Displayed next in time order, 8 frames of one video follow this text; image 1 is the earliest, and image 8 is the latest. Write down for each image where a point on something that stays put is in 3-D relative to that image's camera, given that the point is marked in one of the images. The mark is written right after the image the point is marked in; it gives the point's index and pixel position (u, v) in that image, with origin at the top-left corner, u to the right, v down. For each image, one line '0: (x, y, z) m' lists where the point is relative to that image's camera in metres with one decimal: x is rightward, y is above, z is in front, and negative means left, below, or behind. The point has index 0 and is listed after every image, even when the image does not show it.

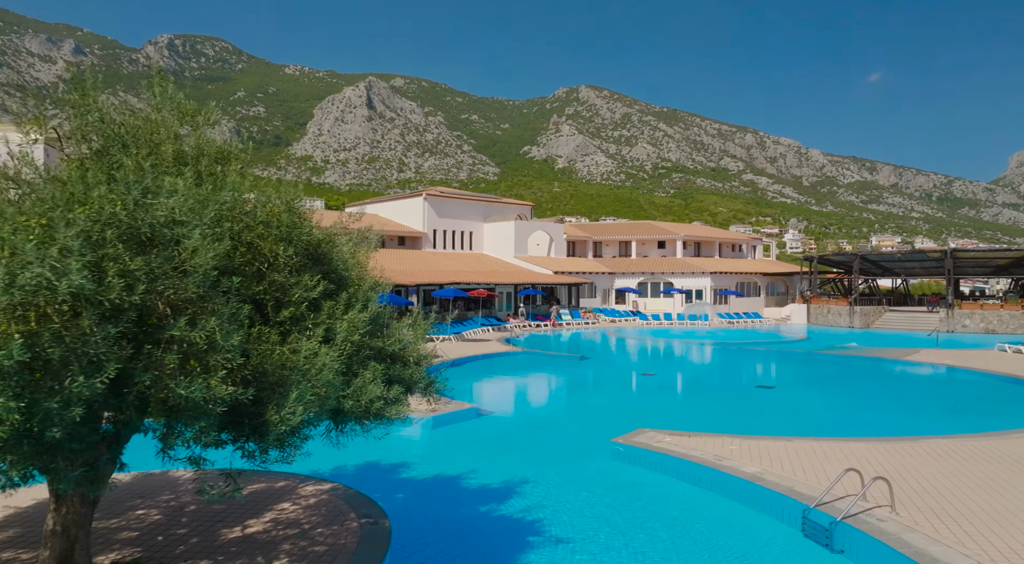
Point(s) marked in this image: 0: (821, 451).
0: (+4.3, -2.4, +9.7) m
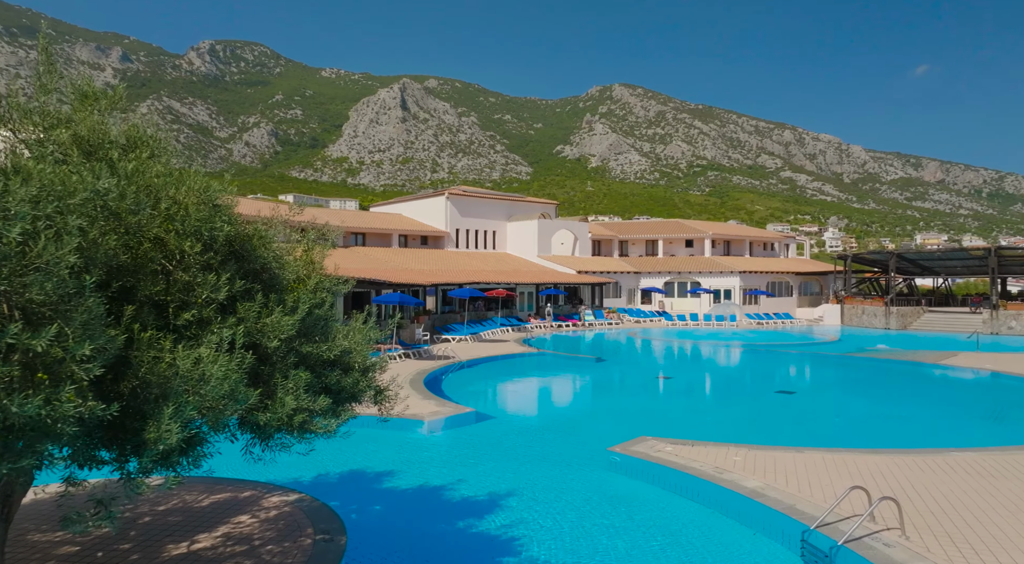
0: (+4.1, -2.4, +9.0) m
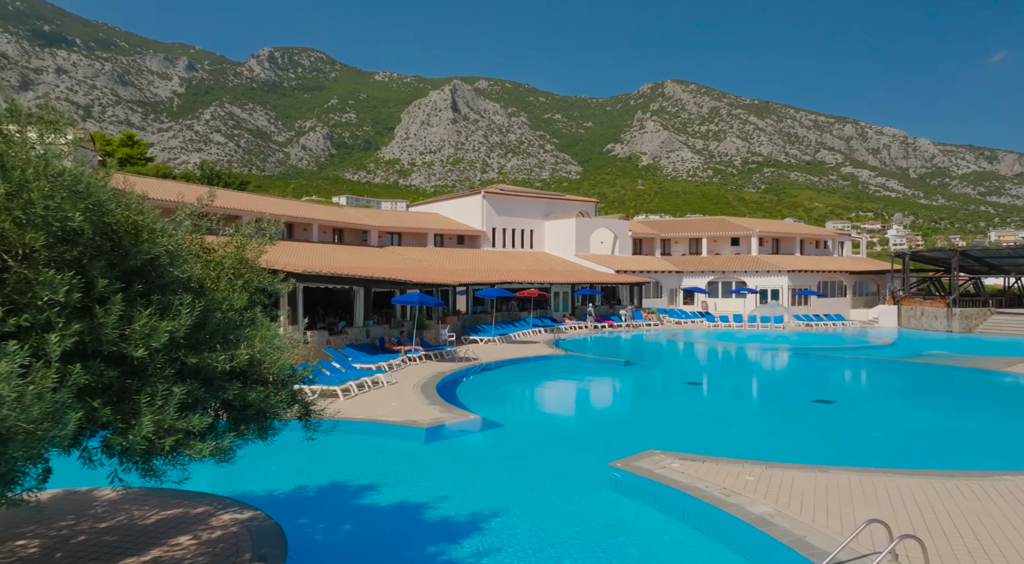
0: (+3.9, -2.4, +8.0) m
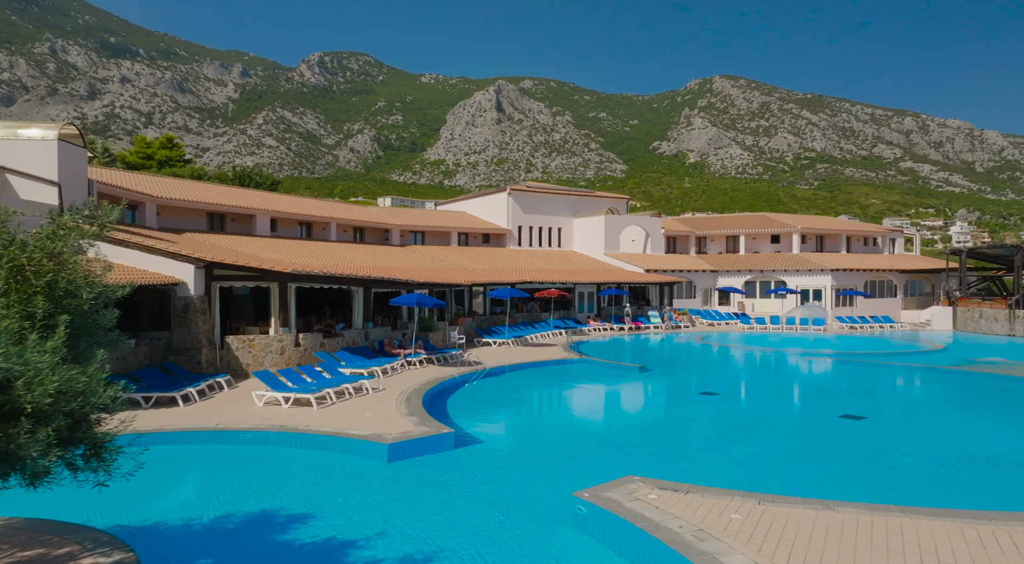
0: (+3.3, -2.3, +6.5) m
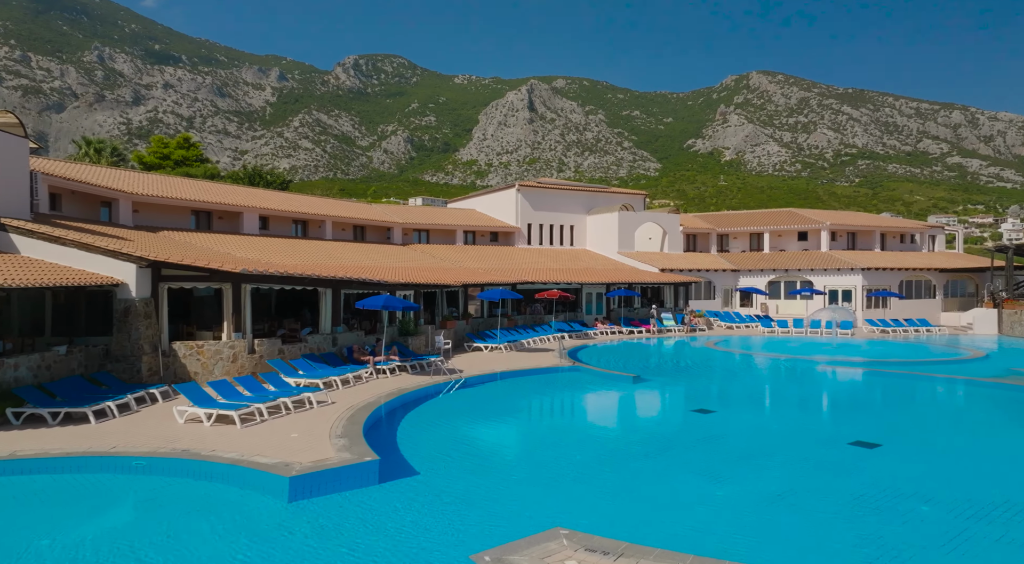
0: (+2.2, -2.4, +4.7) m
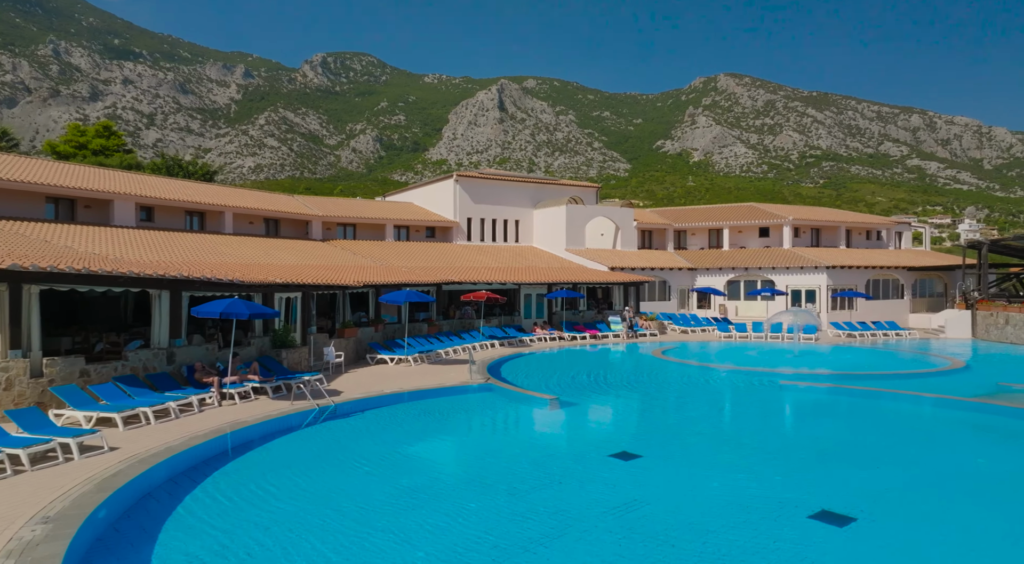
0: (+0.5, -2.4, +1.2) m
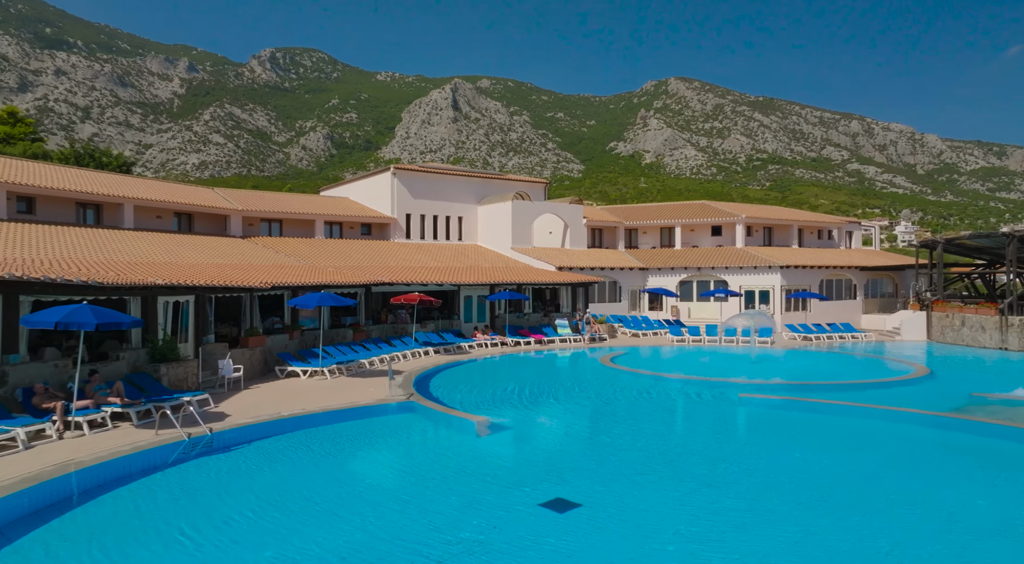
0: (0.0, -2.4, -1.0) m
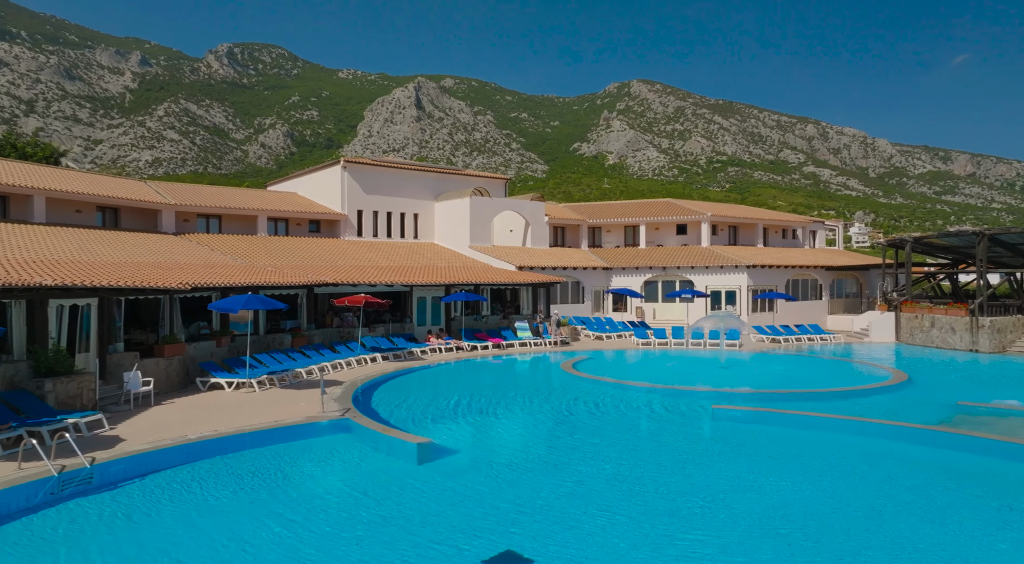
0: (-0.1, -2.4, -2.7) m
